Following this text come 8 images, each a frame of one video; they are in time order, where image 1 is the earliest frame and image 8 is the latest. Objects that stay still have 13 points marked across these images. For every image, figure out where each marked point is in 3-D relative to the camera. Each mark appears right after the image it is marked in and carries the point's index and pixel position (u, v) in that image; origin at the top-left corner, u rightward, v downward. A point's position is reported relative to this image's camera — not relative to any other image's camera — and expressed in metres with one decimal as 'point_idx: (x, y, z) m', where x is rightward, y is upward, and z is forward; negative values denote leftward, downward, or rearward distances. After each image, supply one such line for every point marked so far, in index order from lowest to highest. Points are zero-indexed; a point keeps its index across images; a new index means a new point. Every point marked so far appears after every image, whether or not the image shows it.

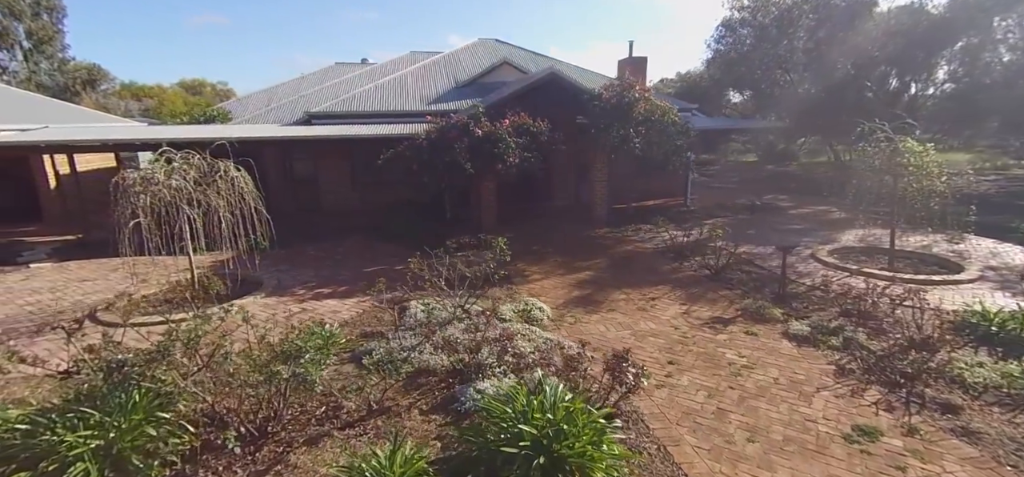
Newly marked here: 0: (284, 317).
0: (-3.7, -1.3, +7.9) m
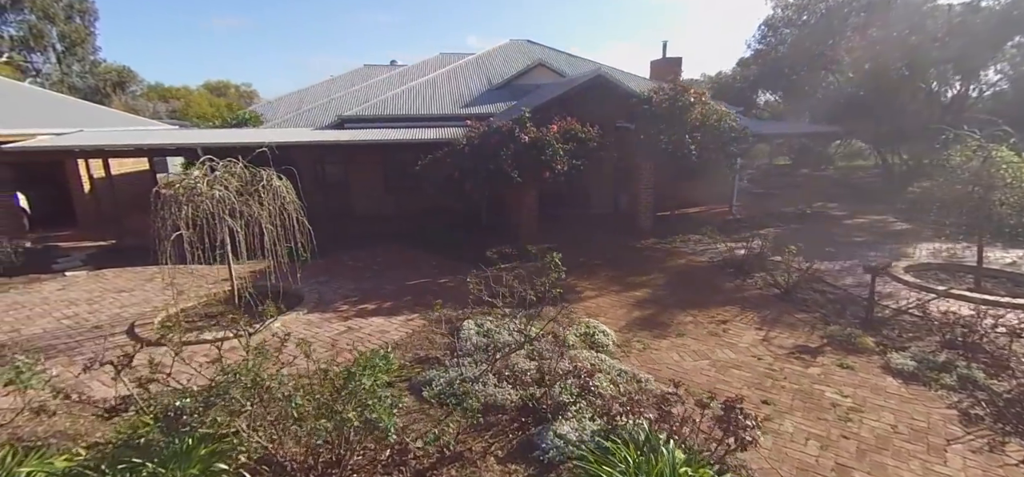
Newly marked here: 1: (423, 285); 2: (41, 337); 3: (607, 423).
0: (-2.8, -1.5, +7.5) m
1: (-1.8, -0.9, +9.8) m
2: (-7.5, -1.6, +7.8) m
3: (+0.9, -1.8, +4.7) m
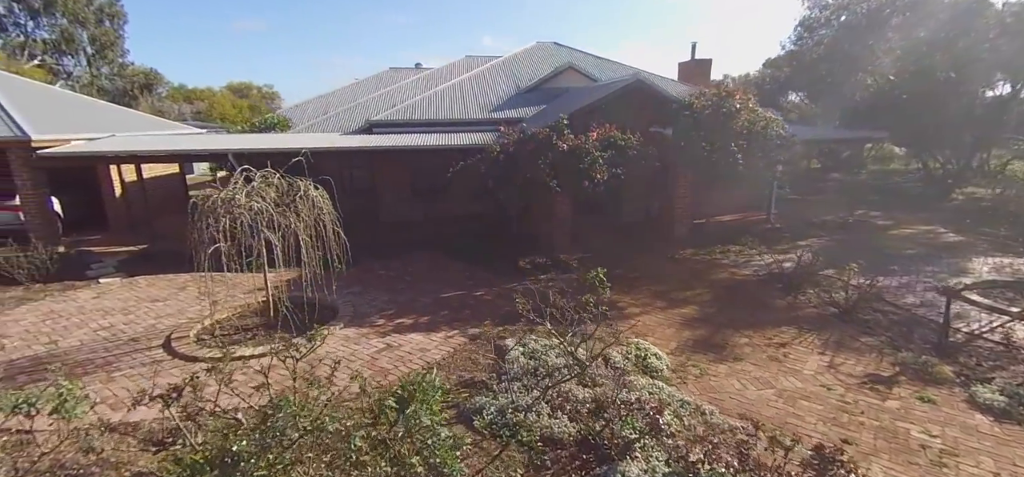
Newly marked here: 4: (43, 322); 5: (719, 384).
0: (-2.1, -1.7, +7.2) m
1: (-1.0, -1.2, +9.6) m
2: (-6.8, -1.8, +7.7) m
3: (+1.5, -2.0, +4.4) m
4: (-8.6, -1.5, +8.9) m
5: (+2.7, -1.9, +6.3) m
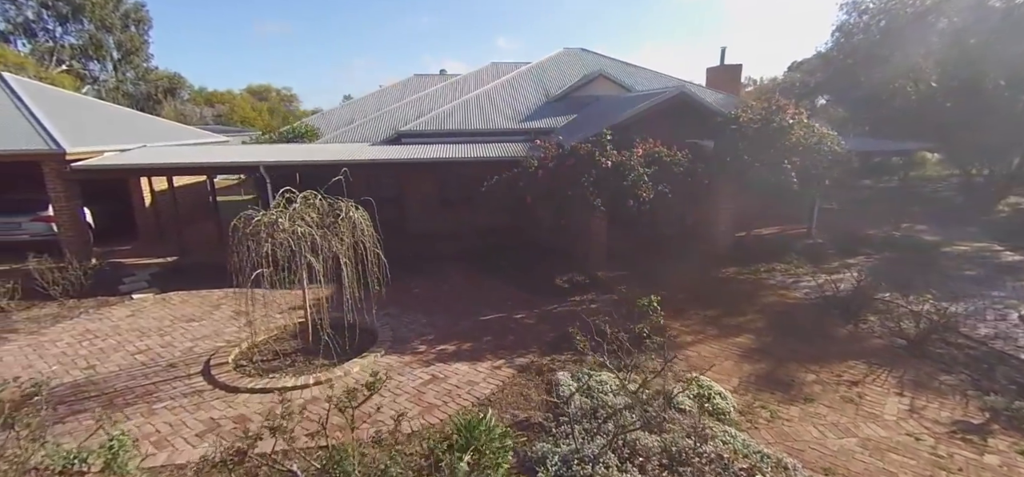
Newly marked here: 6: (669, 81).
0: (-1.4, -2.1, +6.9) m
1: (-0.2, -1.6, +9.2) m
2: (-6.1, -2.1, +7.5) m
3: (+2.2, -2.5, +4.0) m
4: (-7.8, -1.9, +8.8) m
5: (+3.4, -2.3, +5.9) m
6: (+6.3, +5.8, +19.0) m
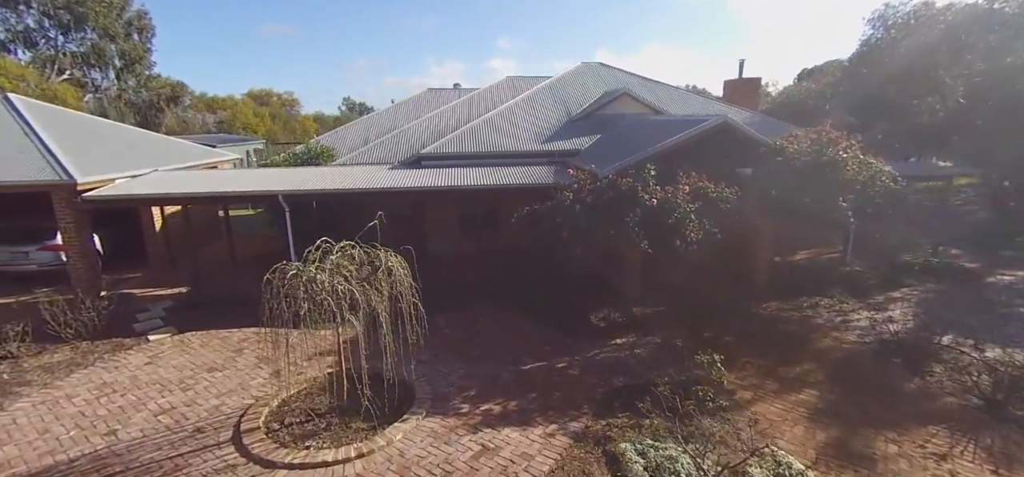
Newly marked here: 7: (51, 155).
0: (-0.6, -3.0, +6.4) m
1: (+0.6, -2.4, +8.7) m
2: (-5.3, -3.0, +7.0) m
3: (+3.0, -3.3, +3.4) m
4: (-7.0, -2.7, +8.2) m
5: (+4.2, -3.1, +5.3) m
6: (+7.0, +4.9, +18.5) m
7: (-12.3, +2.2, +13.0) m
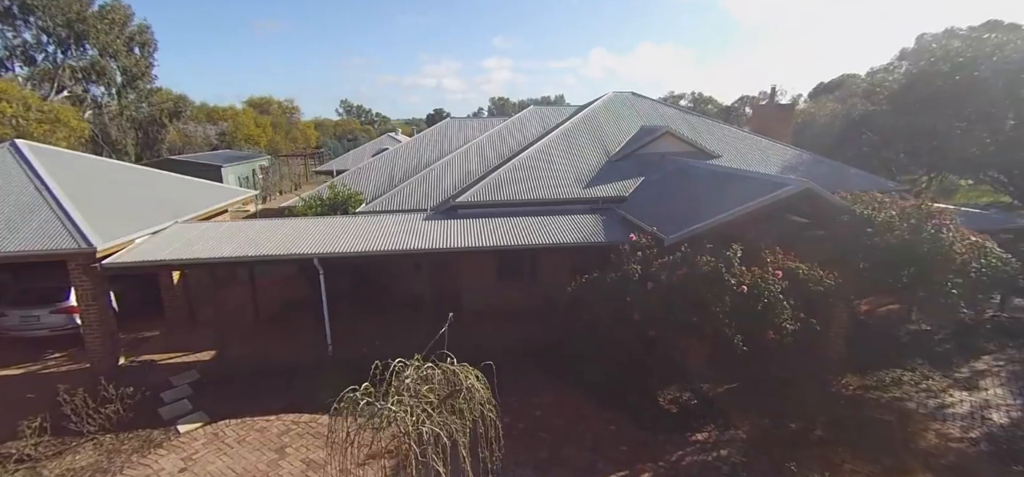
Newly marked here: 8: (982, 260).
0: (+0.7, -4.6, +5.5) m
1: (+1.9, -4.0, +7.8) m
2: (-3.9, -4.6, +6.0) m
3: (+4.3, -4.8, +2.6) m
4: (-5.7, -4.3, +7.3) m
5: (+5.5, -4.7, +4.5) m
6: (+8.2, +3.4, +17.7) m
7: (-11.0, +0.6, +12.0) m
8: (+8.8, -0.4, +9.3) m
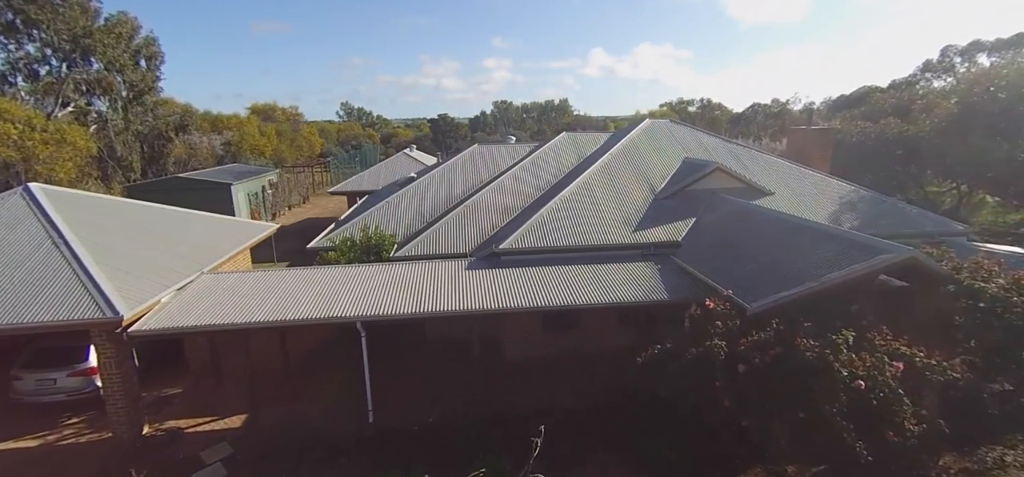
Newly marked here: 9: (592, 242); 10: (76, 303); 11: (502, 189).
0: (+2.1, -5.9, +4.6) m
1: (+3.2, -5.4, +6.9) m
2: (-2.6, -6.0, +5.1) m
3: (+5.7, -6.2, +1.6) m
4: (-4.3, -5.7, +6.3) m
5: (+6.9, -6.1, +3.5) m
6: (+9.5, +2.0, +16.8) m
7: (-9.7, -0.8, +11.1) m
8: (+10.1, -1.7, +8.3) m
9: (+2.3, -0.1, +14.1) m
10: (-9.2, -1.3, +10.3) m
11: (-0.5, +1.9, +17.7) m
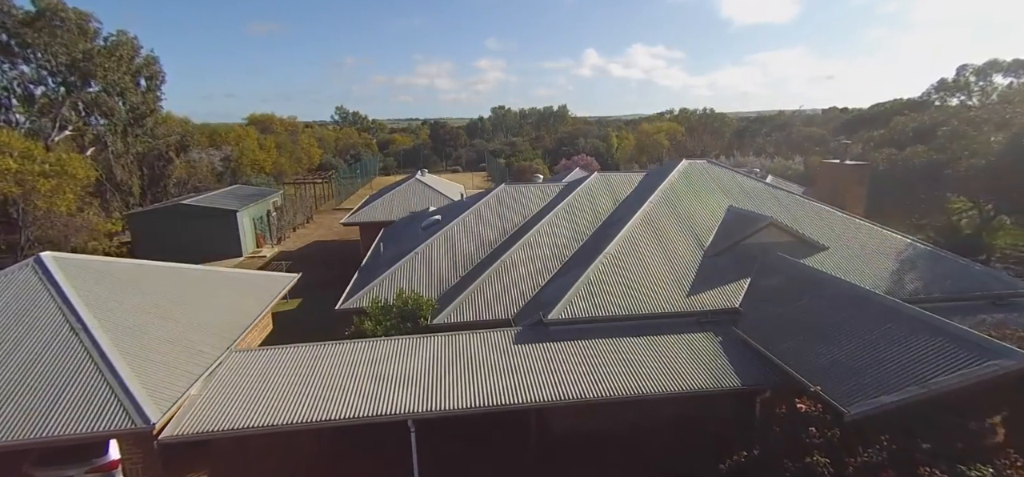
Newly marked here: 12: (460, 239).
0: (+3.6, -7.8, +3.7) m
1: (+4.7, -7.2, +6.0) m
2: (-1.1, -7.8, +4.2) m
3: (+7.2, -8.0, +0.8) m
4: (-2.9, -7.6, +5.4) m
5: (+8.4, -7.9, +2.7) m
6: (+10.8, +0.2, +16.0) m
7: (-8.3, -2.7, +10.0) m
8: (+11.5, -3.5, +7.6) m
9: (+3.6, -1.9, +13.3) m
10: (-7.8, -3.2, +9.3) m
11: (+0.8, +0.1, +16.8) m
12: (-2.1, +0.2, +17.9) m
